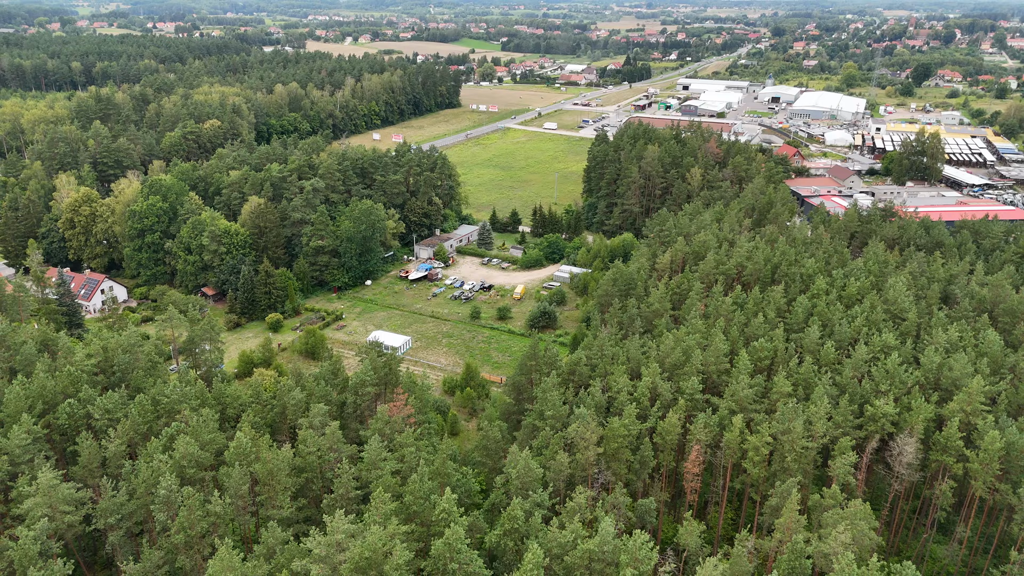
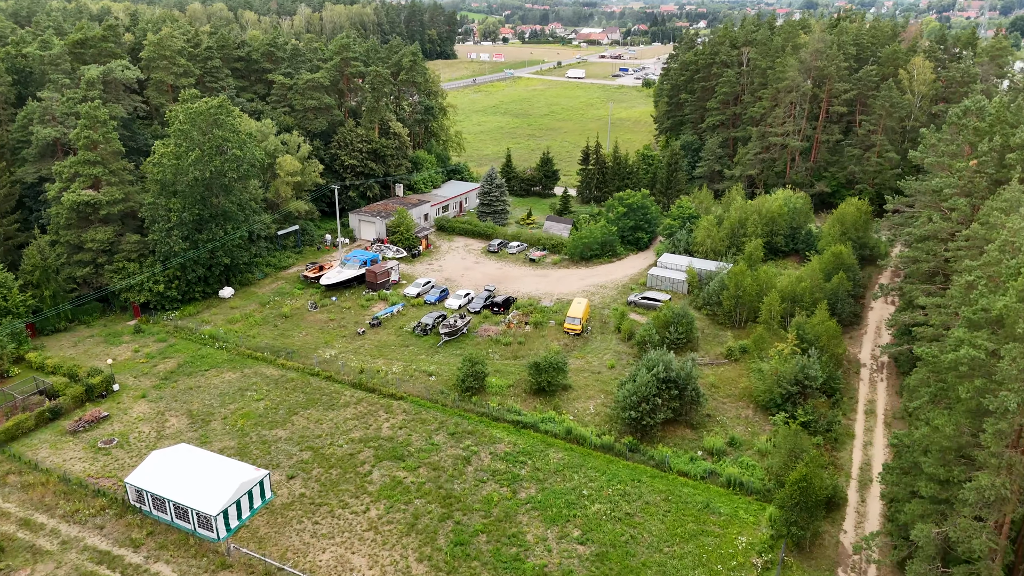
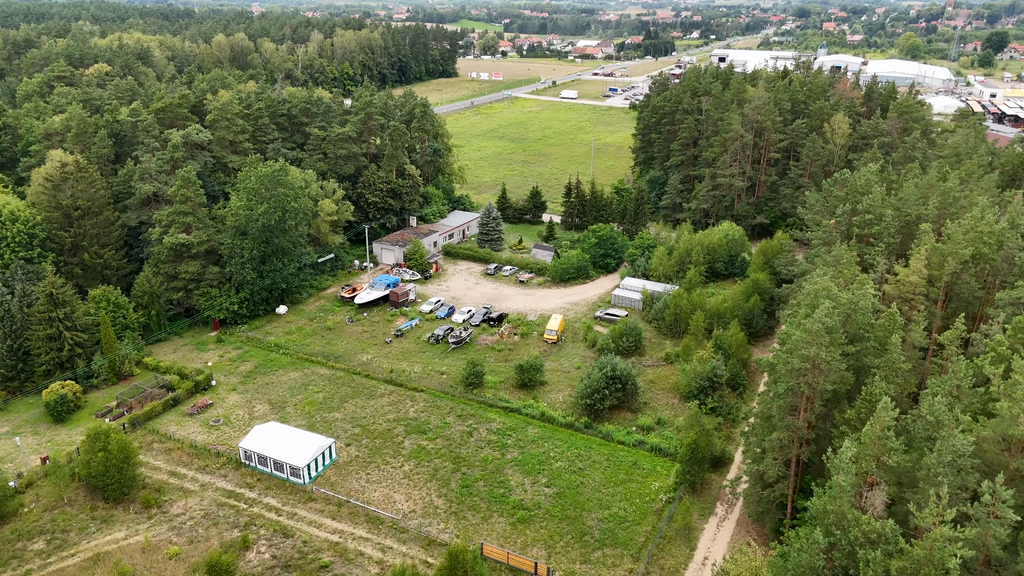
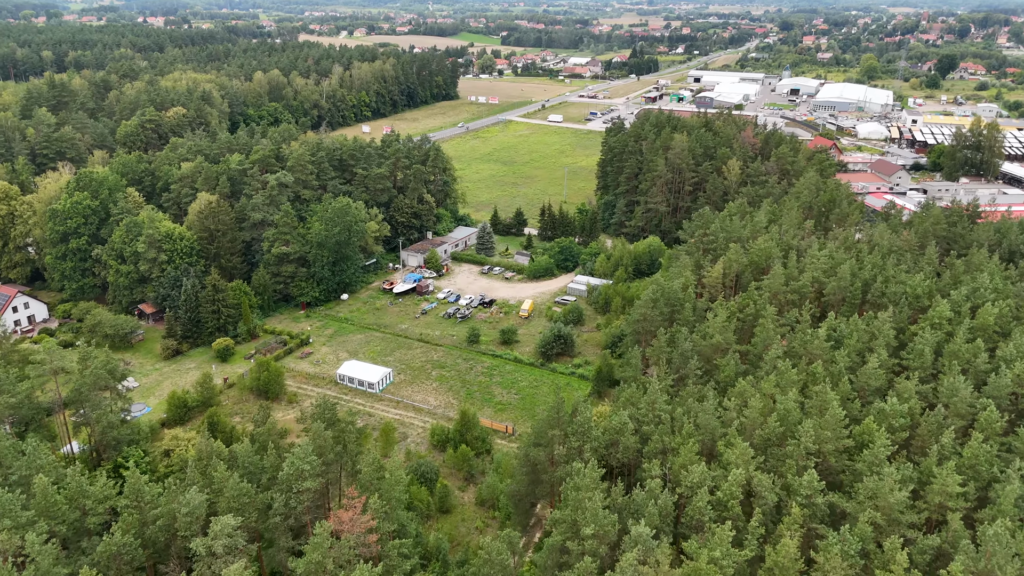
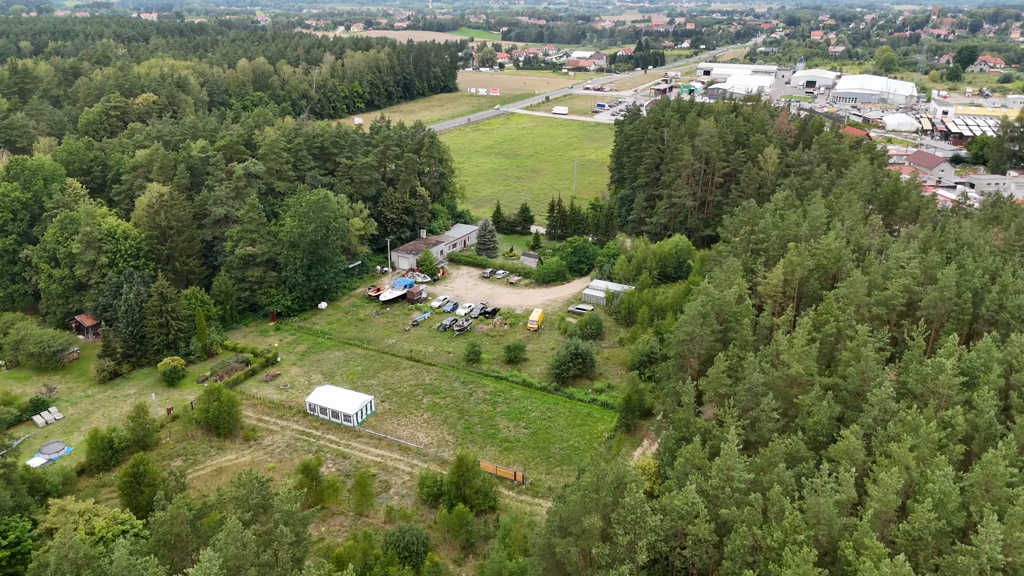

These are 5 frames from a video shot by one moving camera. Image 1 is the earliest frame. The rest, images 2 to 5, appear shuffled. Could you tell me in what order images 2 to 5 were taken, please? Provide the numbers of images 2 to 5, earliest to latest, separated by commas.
4, 5, 3, 2
